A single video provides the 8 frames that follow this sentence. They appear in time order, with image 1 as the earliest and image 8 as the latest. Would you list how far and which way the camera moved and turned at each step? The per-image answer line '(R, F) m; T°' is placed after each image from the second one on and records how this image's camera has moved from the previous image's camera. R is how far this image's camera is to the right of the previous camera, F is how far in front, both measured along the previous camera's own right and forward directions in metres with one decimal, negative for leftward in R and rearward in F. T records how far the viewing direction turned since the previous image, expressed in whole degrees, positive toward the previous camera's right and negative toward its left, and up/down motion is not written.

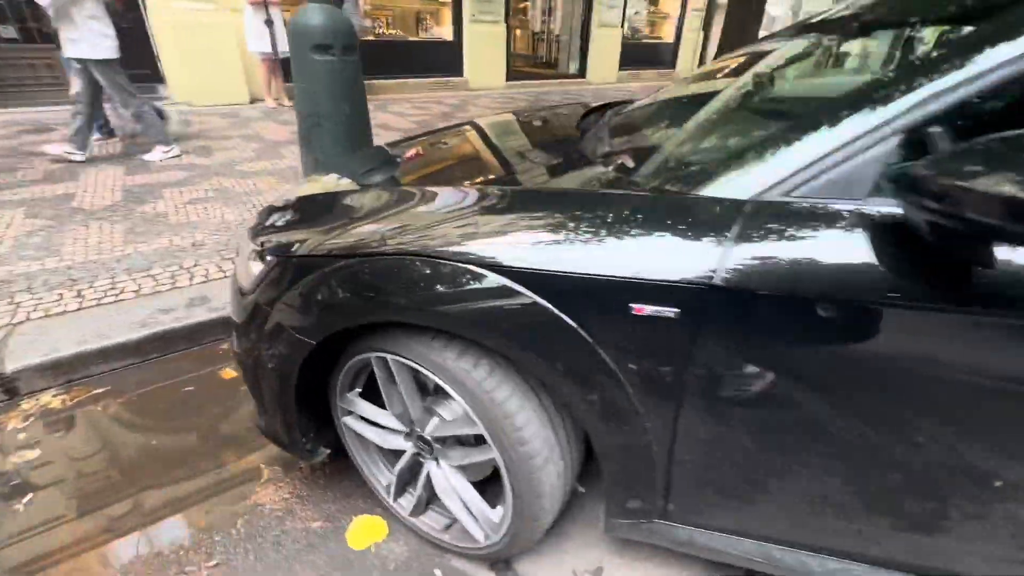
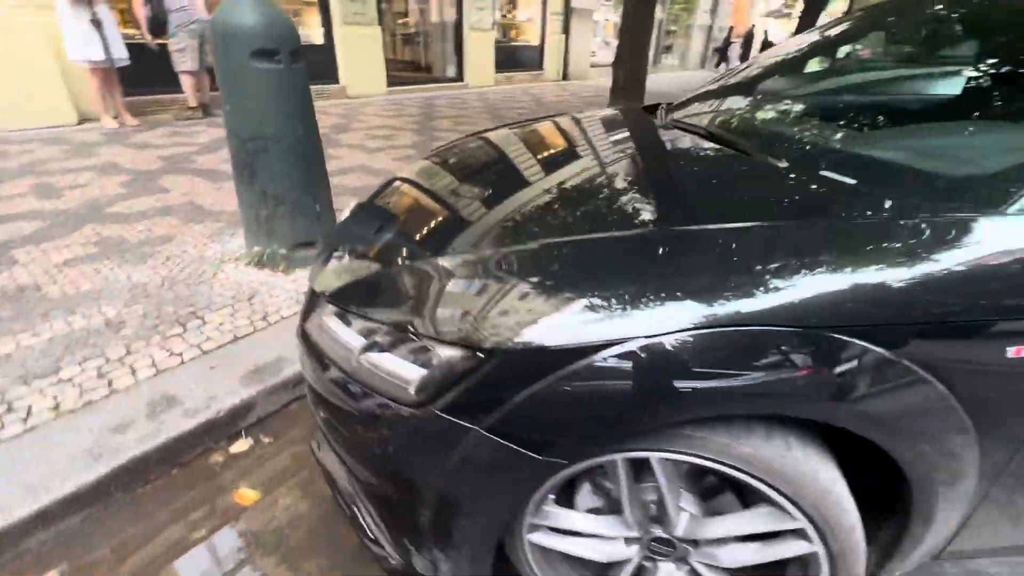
(-0.8, +0.4) m; +15°
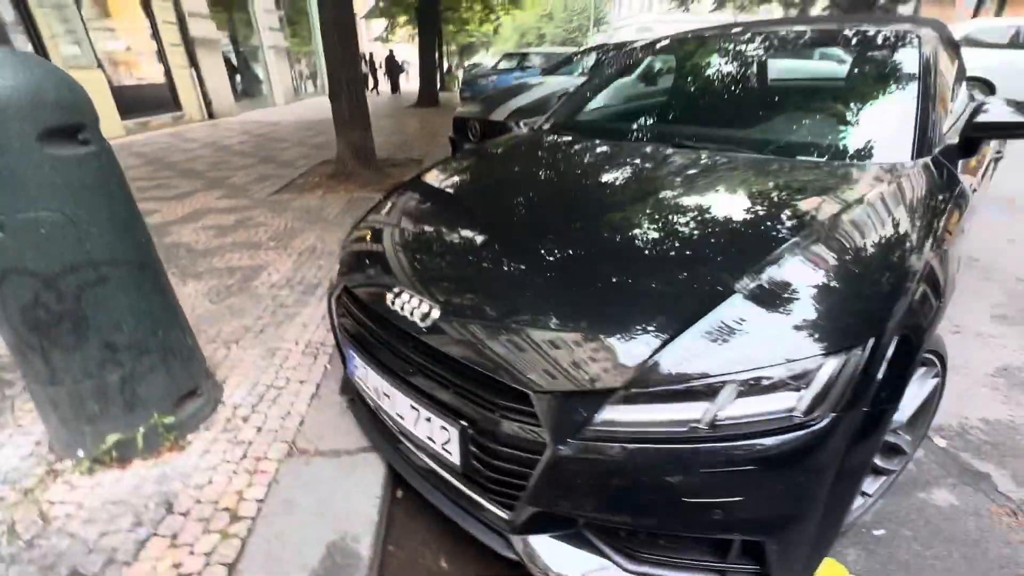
(-1.3, +0.5) m; +36°
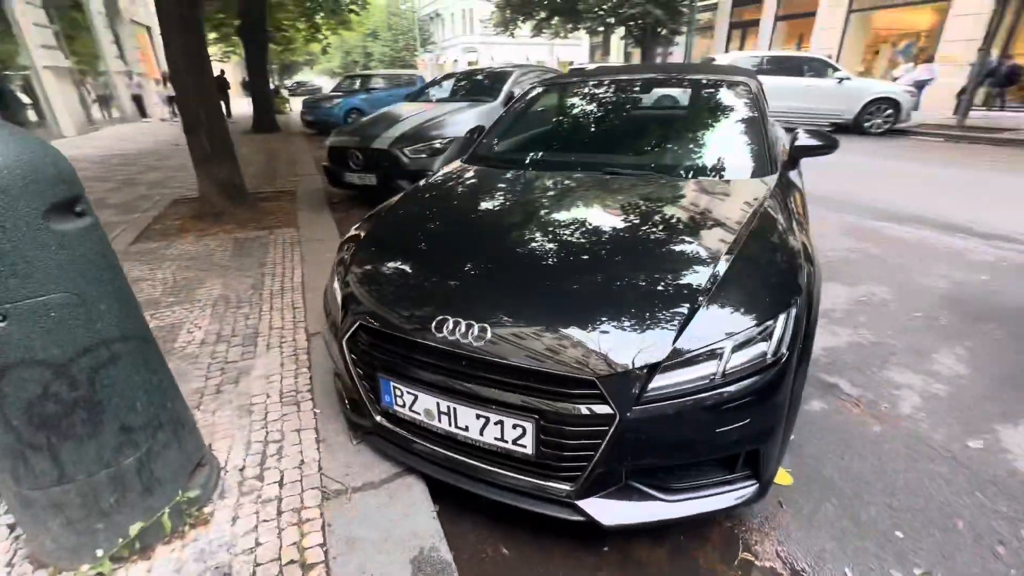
(-0.6, -0.2) m; +17°
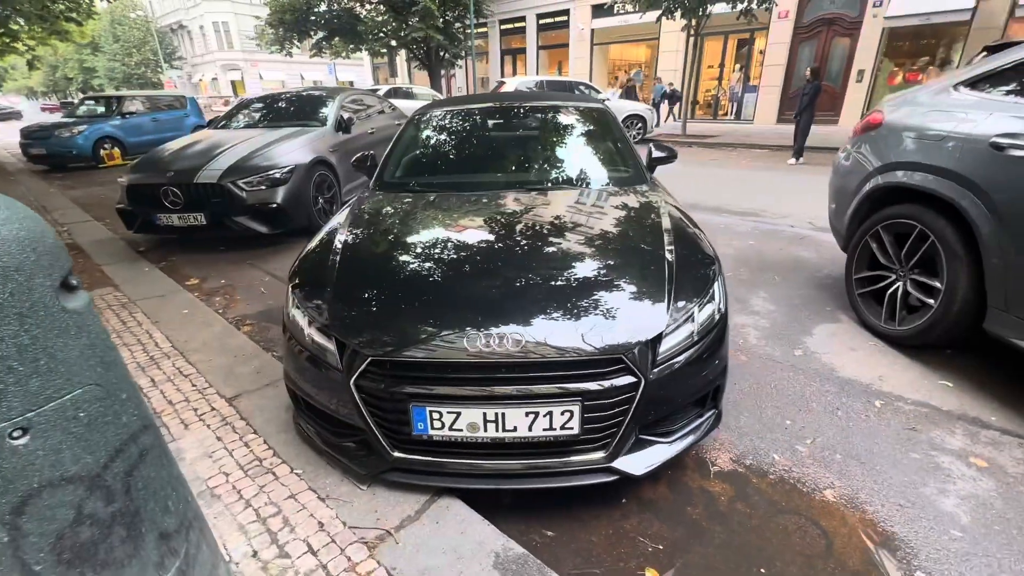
(-0.8, 0.0) m; +23°
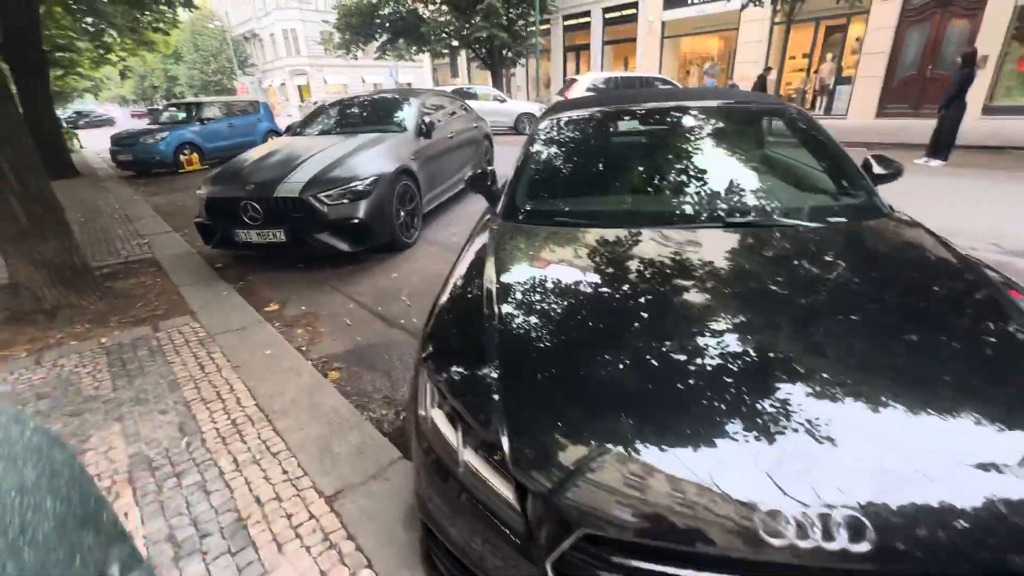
(-0.7, +0.8) m; -6°
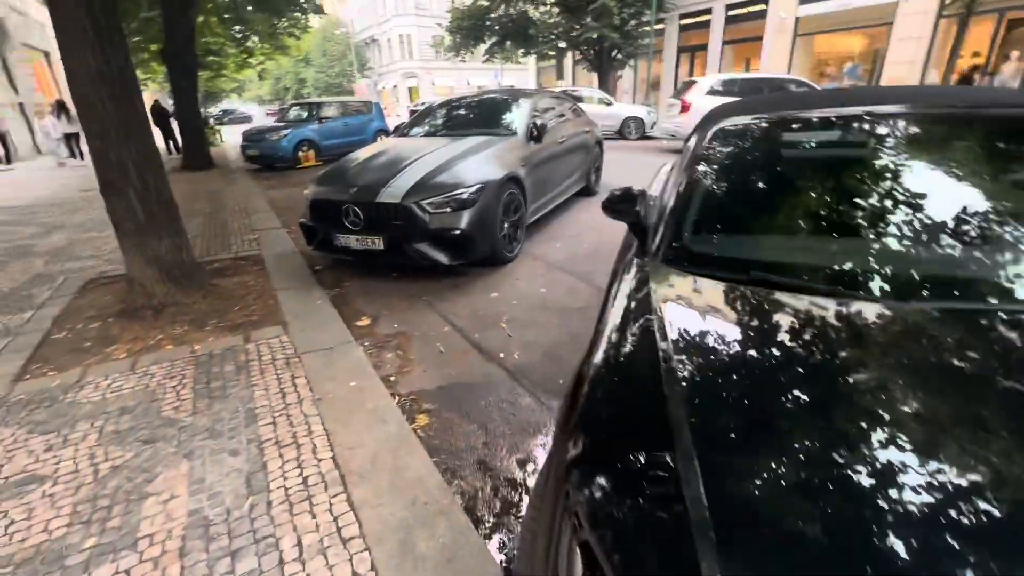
(-0.3, +0.6) m; -10°
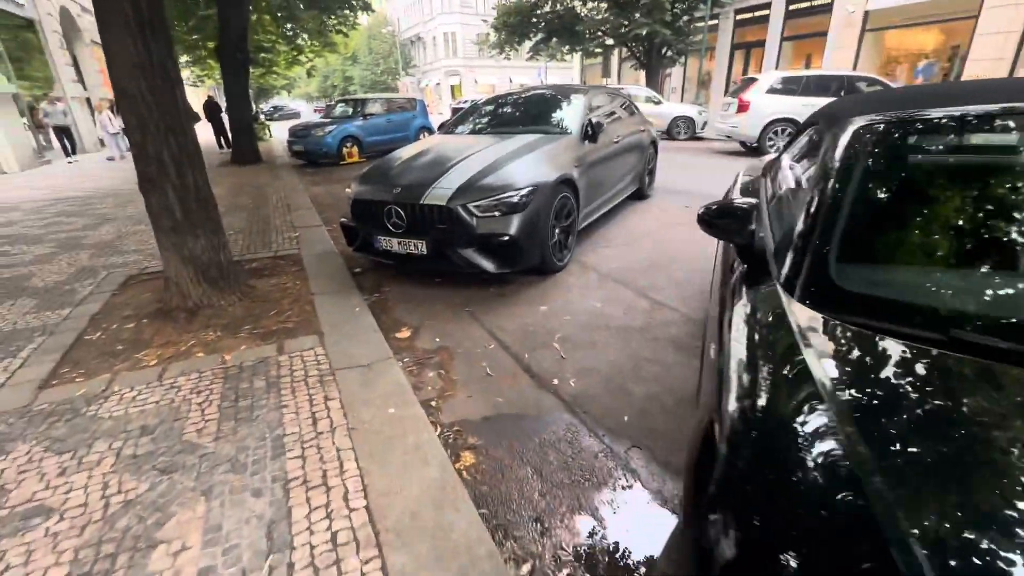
(-0.2, +0.4) m; -4°
